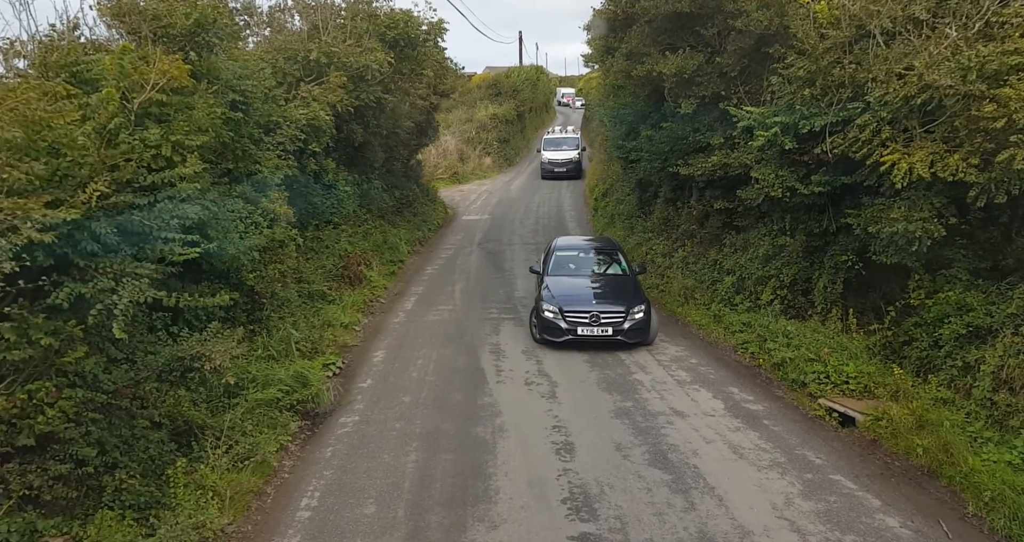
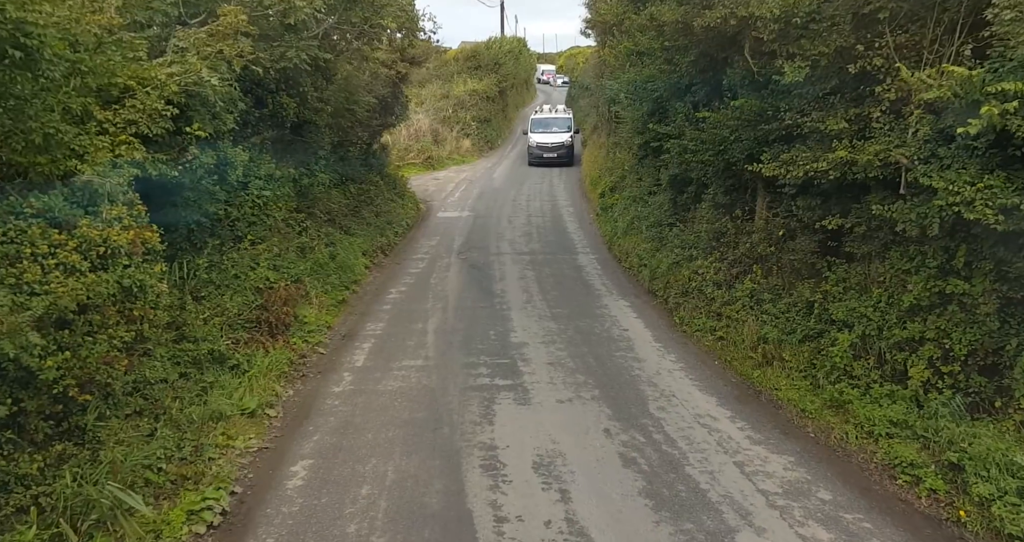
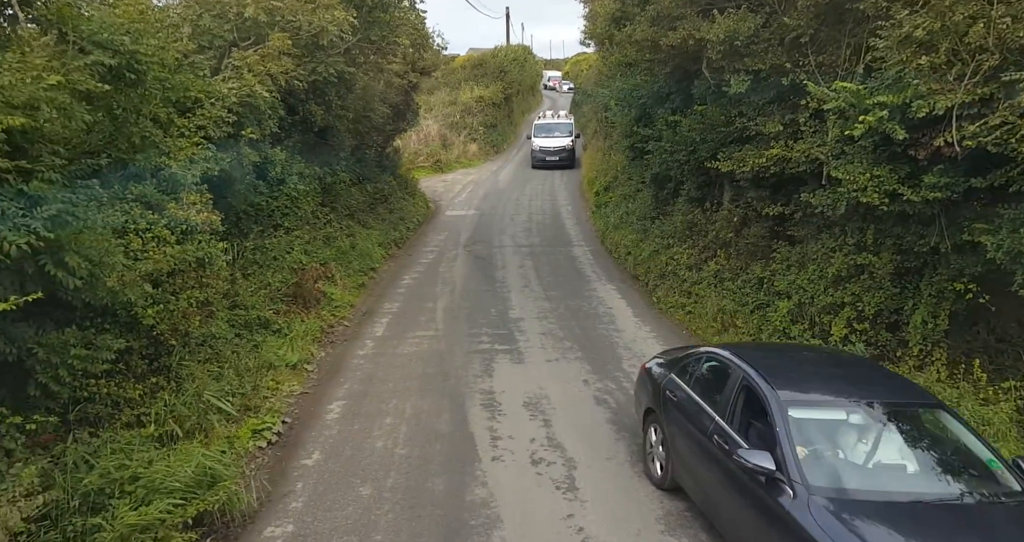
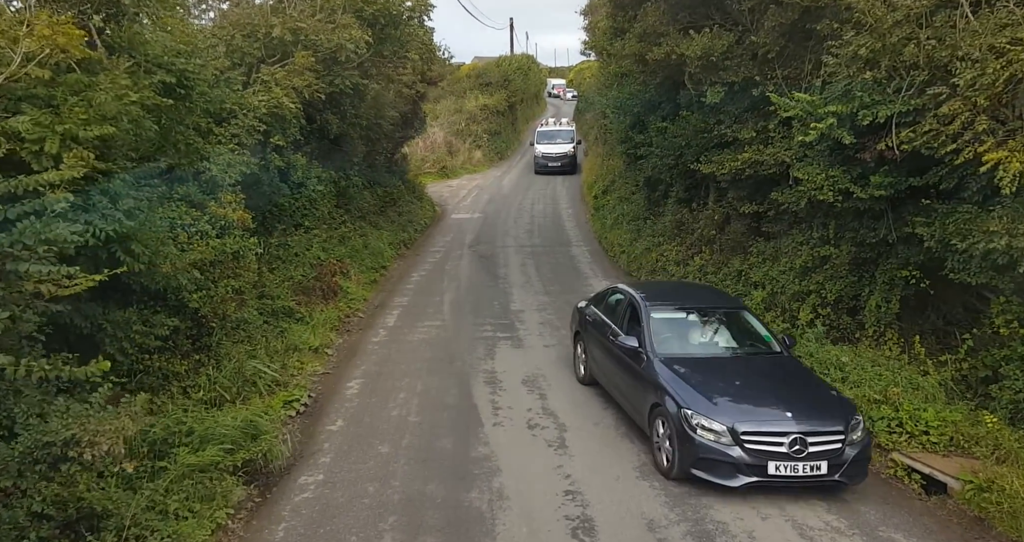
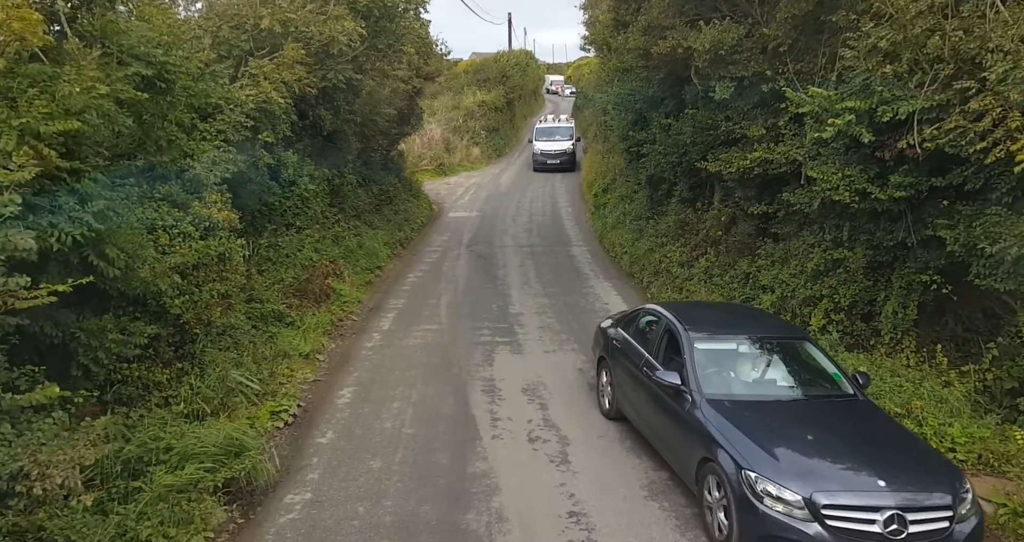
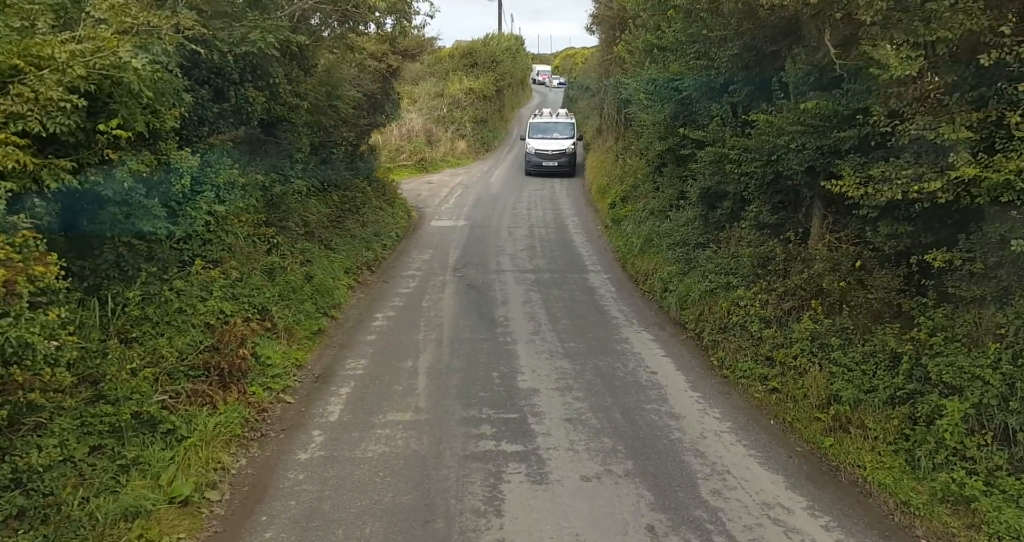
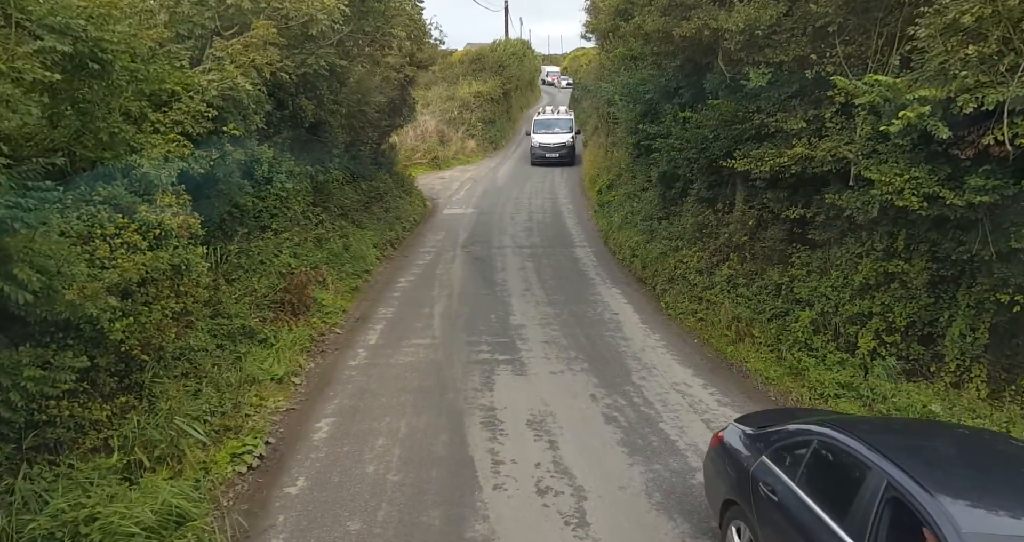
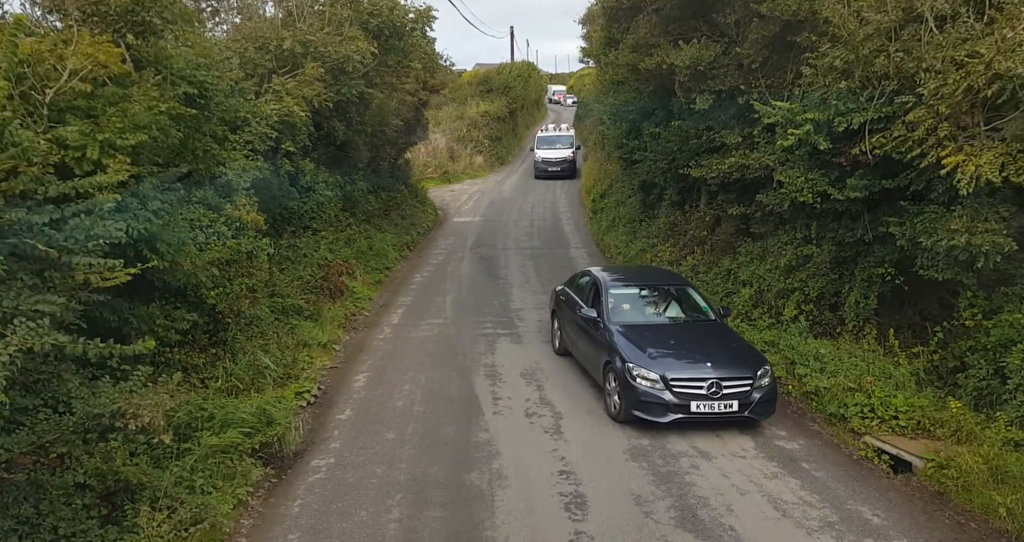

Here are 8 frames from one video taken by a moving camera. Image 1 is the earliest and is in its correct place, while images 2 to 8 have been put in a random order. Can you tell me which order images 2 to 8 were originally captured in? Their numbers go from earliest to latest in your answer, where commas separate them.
8, 4, 5, 3, 7, 2, 6
